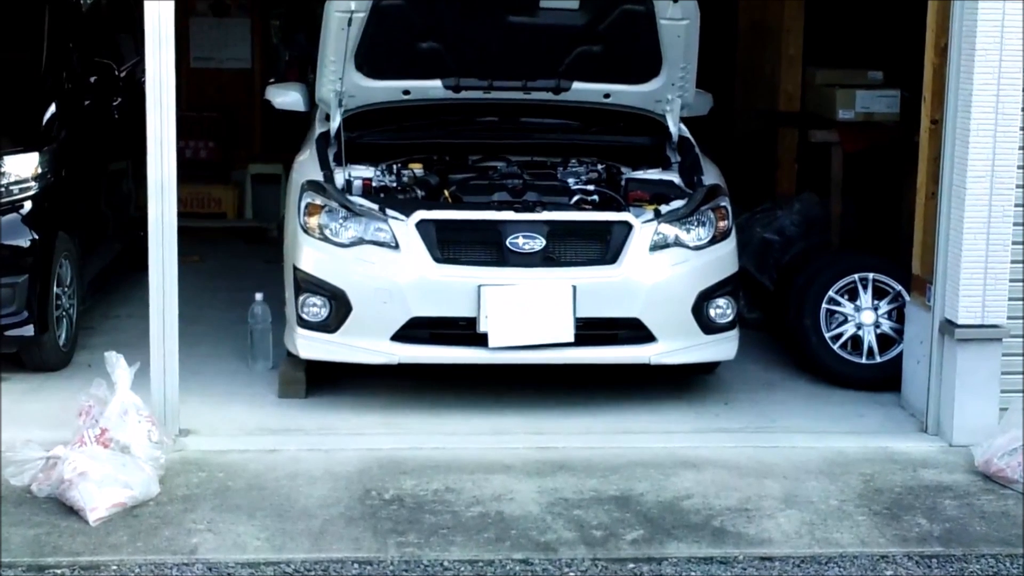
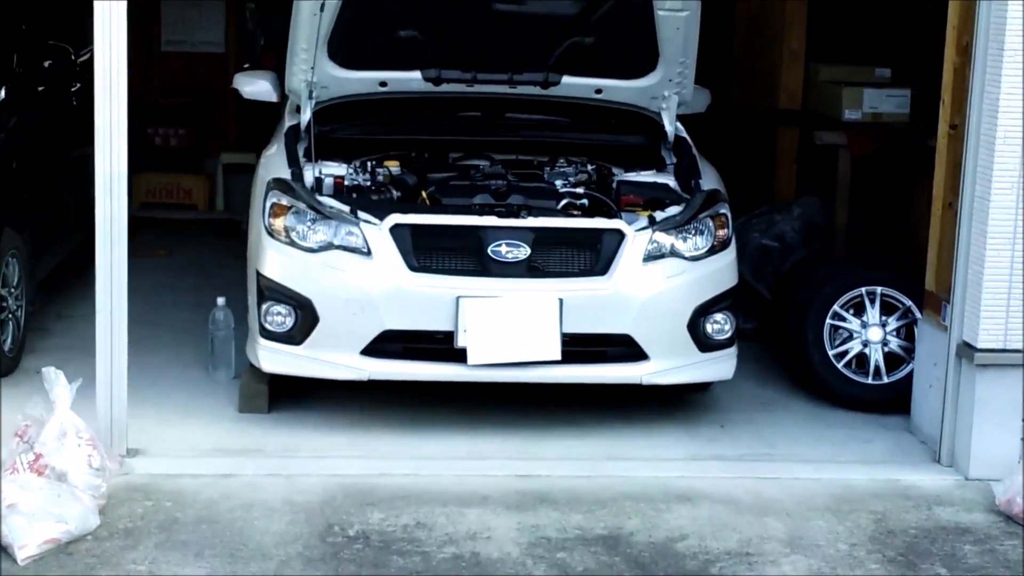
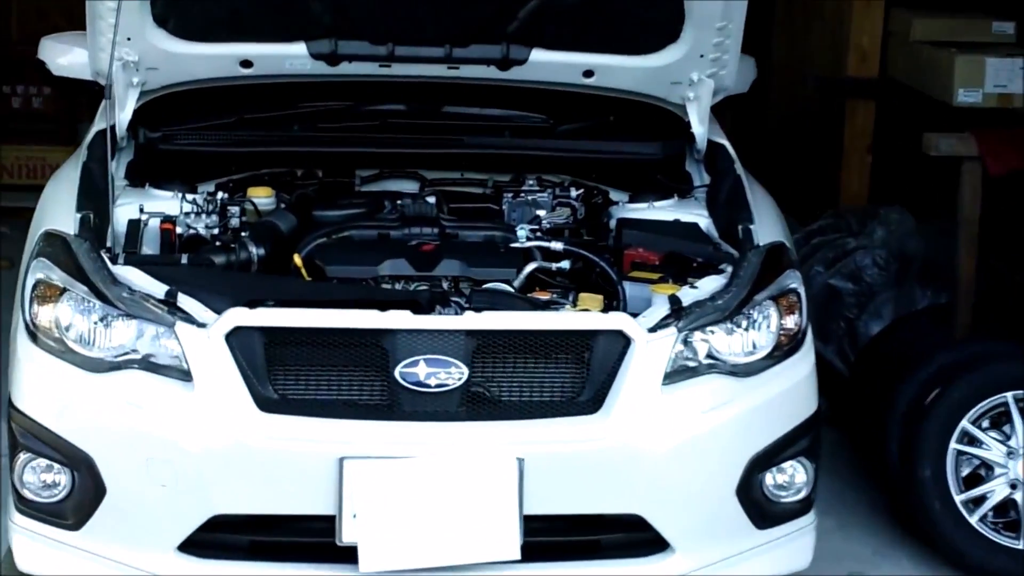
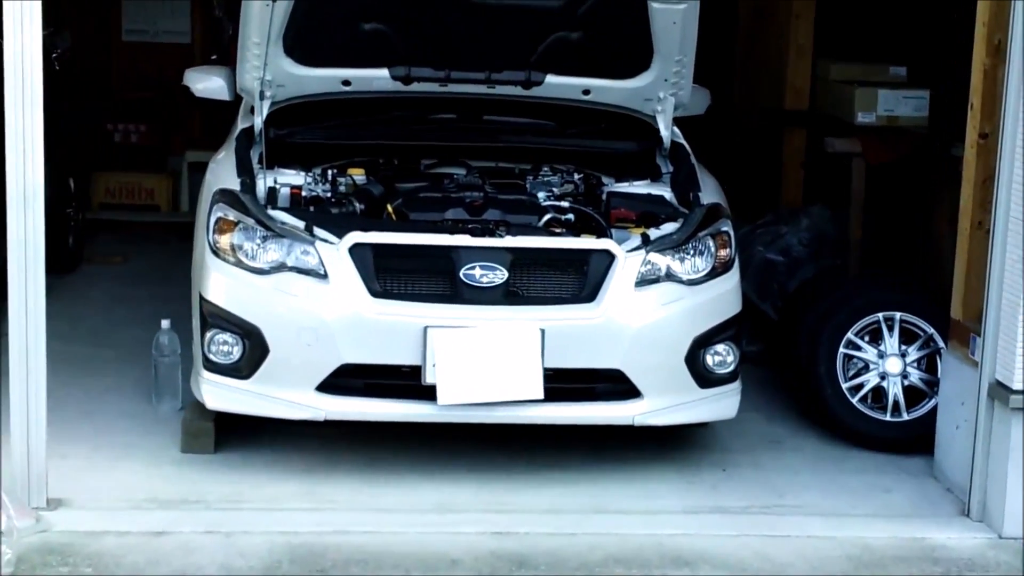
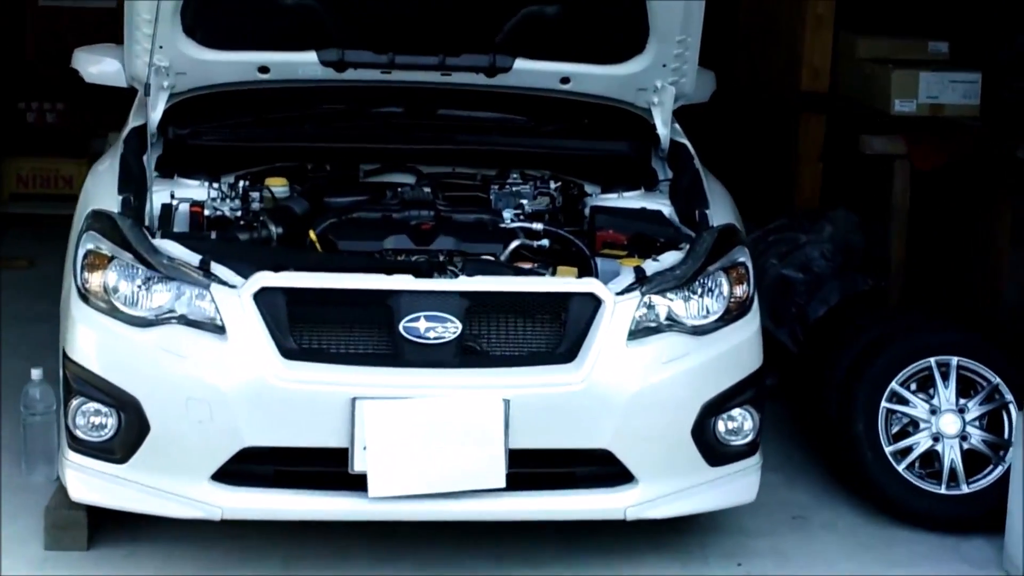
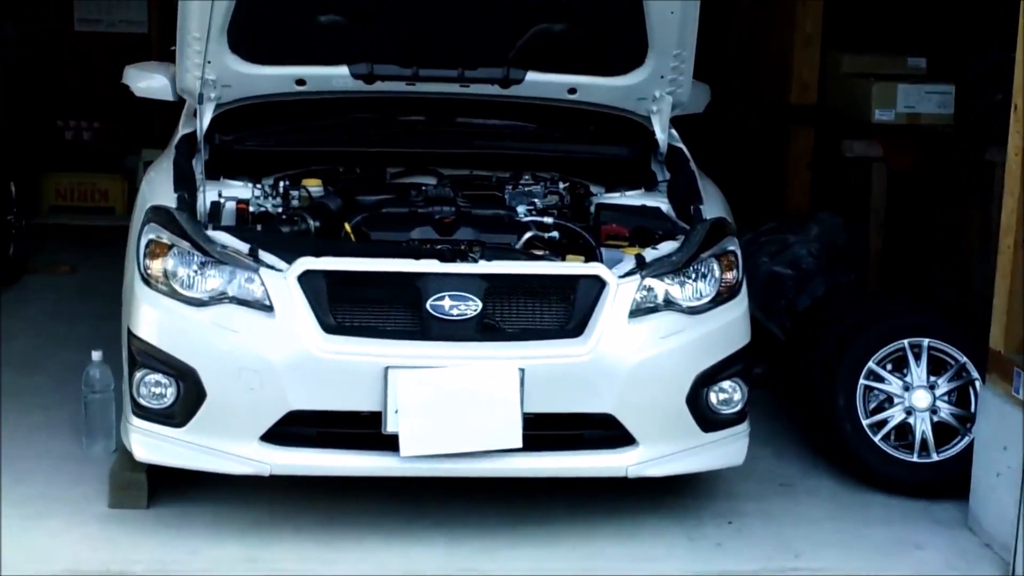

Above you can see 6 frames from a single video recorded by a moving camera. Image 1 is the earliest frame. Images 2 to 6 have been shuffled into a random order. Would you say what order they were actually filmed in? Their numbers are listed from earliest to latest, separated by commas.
2, 4, 6, 5, 3
